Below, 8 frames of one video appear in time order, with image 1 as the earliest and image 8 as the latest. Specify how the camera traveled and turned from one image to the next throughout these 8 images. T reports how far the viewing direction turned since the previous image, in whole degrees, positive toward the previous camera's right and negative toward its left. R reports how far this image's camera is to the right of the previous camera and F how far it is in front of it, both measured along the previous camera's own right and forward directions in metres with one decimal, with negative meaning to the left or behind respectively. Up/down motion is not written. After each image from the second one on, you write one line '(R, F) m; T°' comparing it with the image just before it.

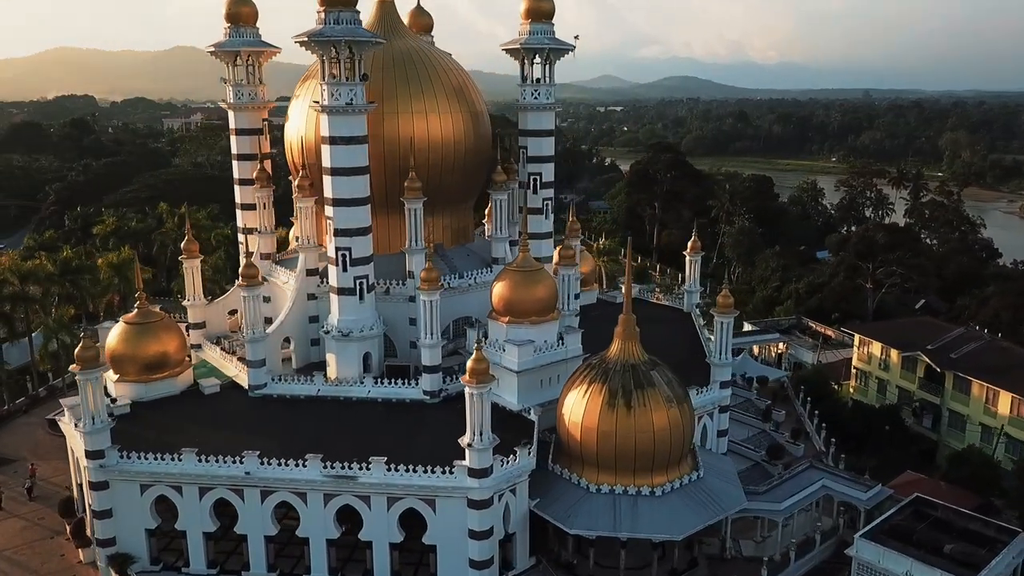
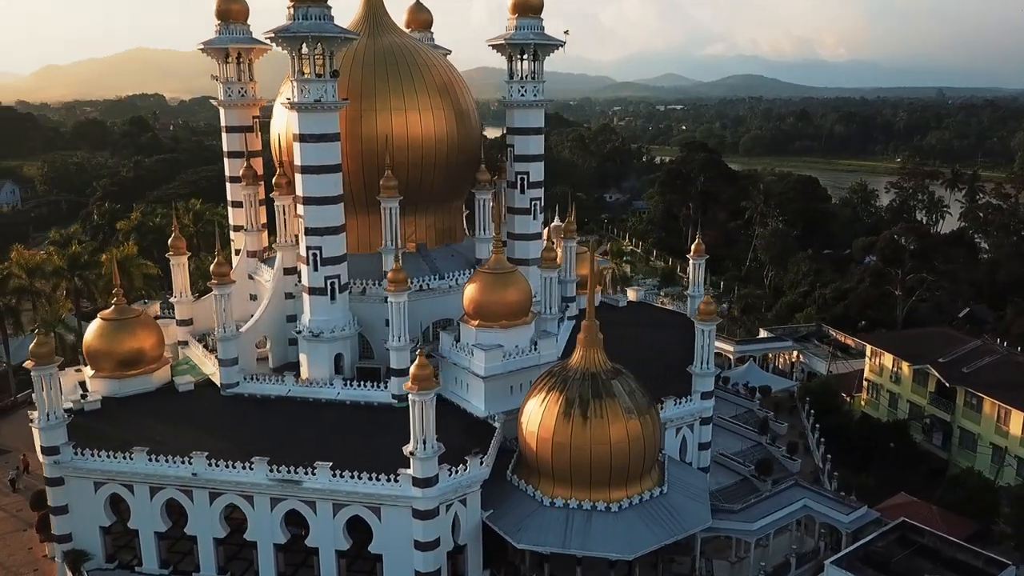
(+2.1, +0.7) m; -4°
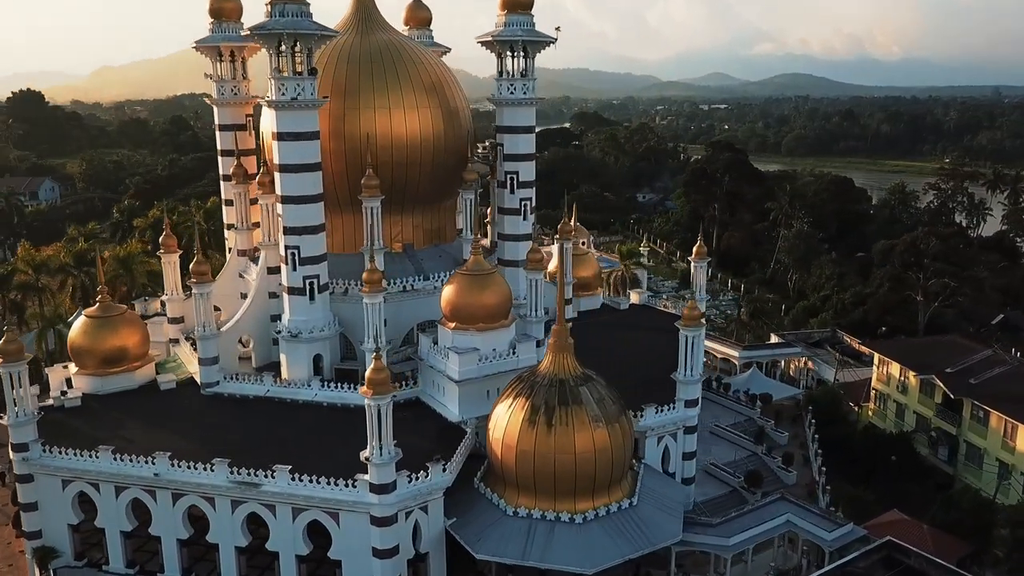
(+1.5, +0.5) m; -3°
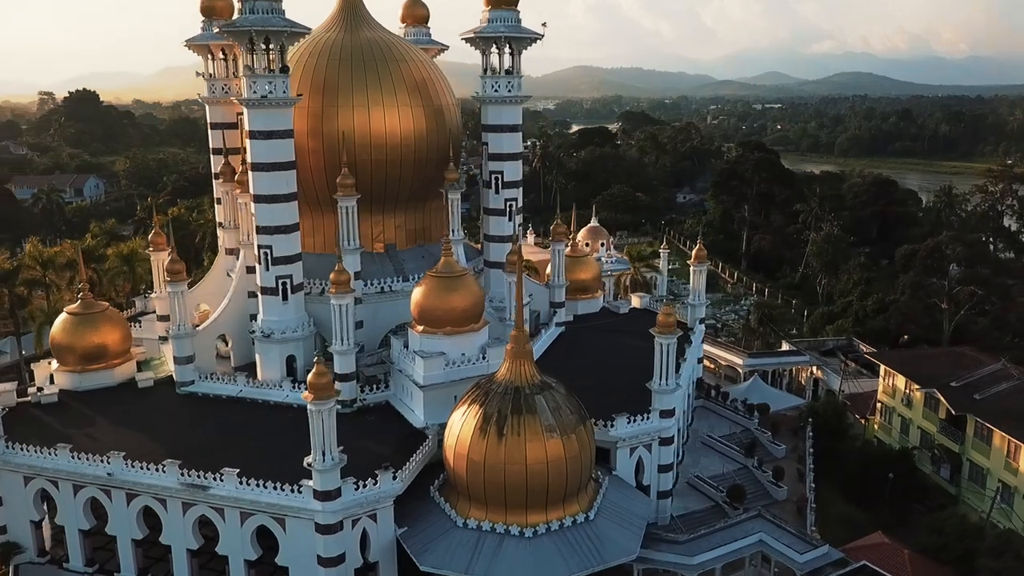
(+1.8, +0.6) m; -3°
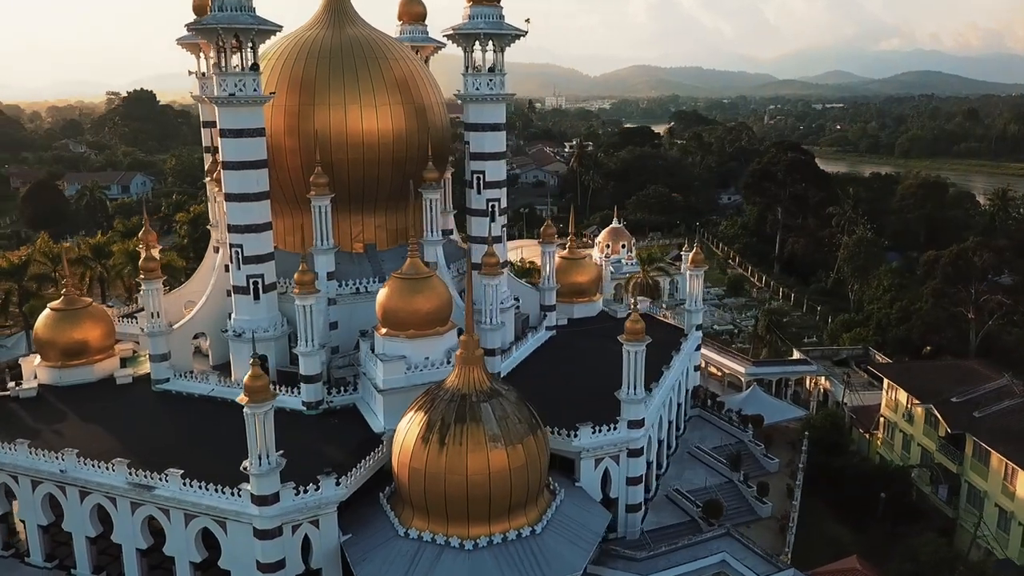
(+2.0, +0.6) m; -4°
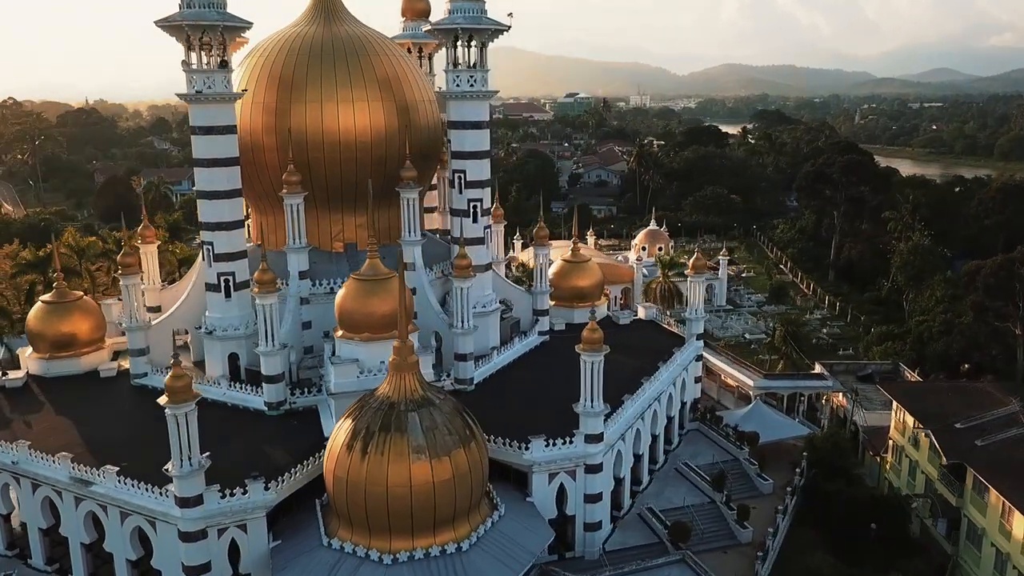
(+2.6, +0.8) m; -6°
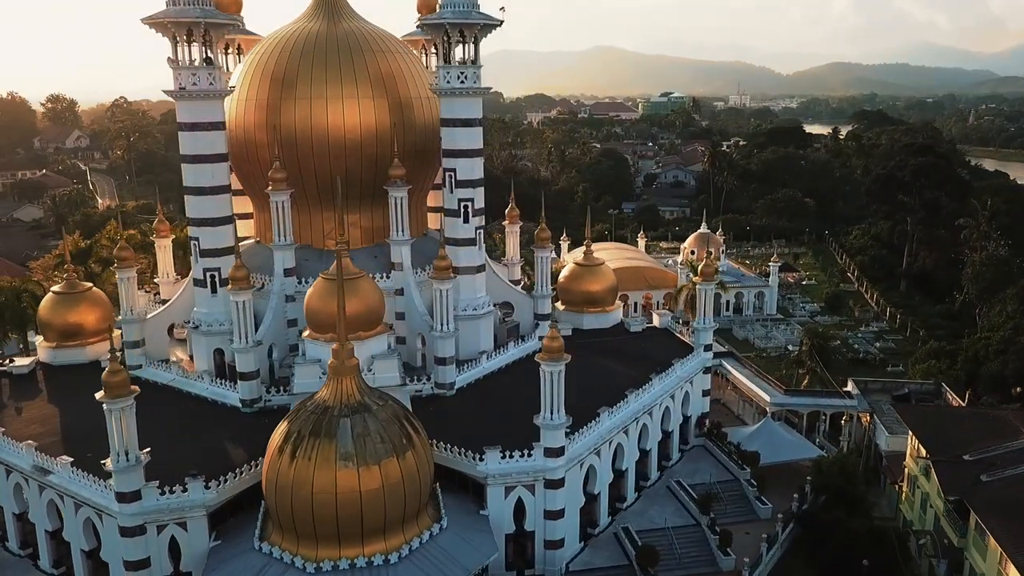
(+2.6, +0.8) m; -6°
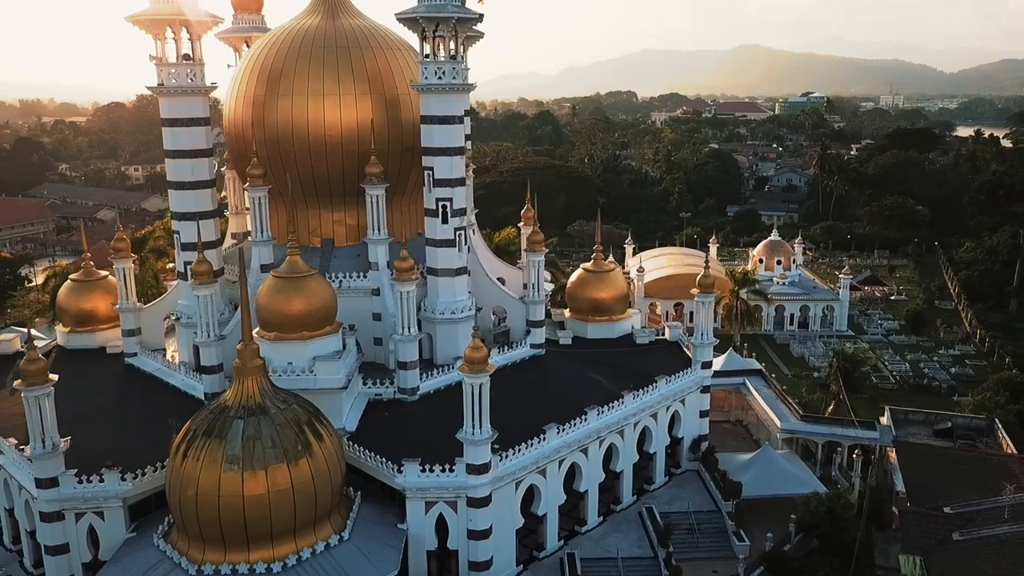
(+3.7, +1.2) m; -9°
